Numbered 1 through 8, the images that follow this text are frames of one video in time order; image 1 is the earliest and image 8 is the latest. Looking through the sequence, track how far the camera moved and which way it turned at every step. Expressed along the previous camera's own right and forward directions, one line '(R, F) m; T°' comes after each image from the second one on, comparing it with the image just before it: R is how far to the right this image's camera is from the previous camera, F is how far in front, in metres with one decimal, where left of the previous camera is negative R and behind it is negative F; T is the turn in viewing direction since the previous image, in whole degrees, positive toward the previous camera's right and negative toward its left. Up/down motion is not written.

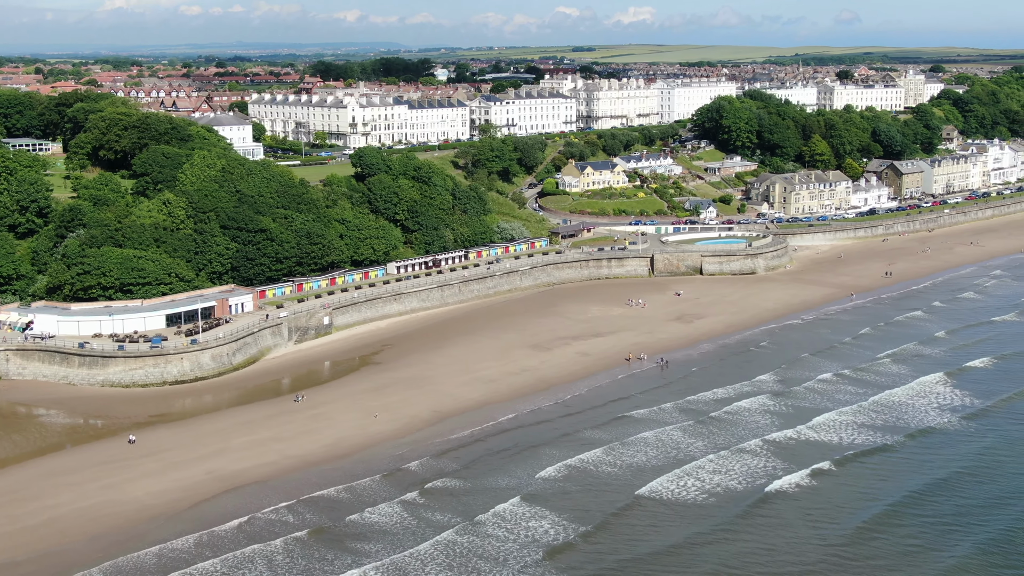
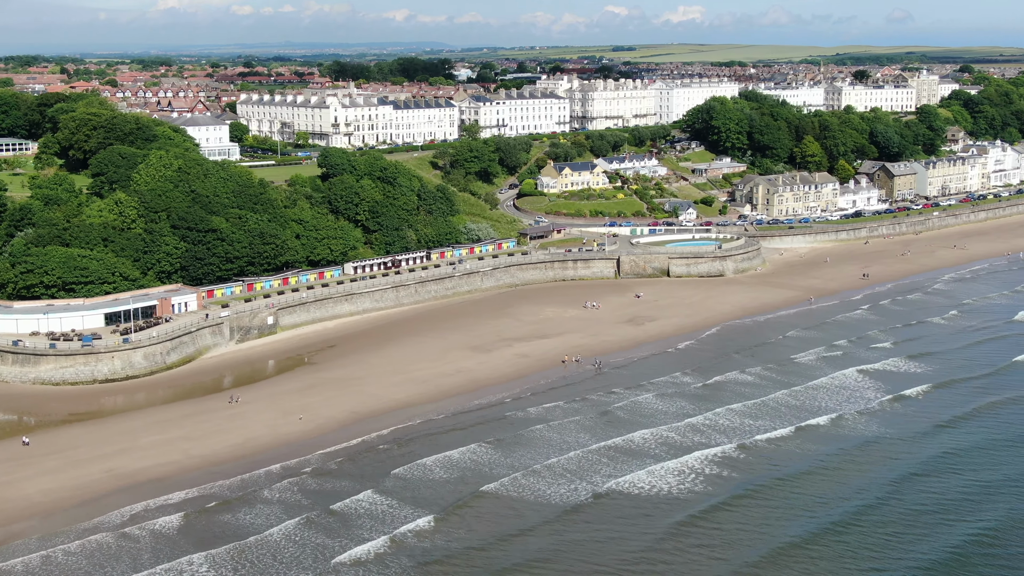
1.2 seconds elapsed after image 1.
(+2.3, 0.0) m; -2°
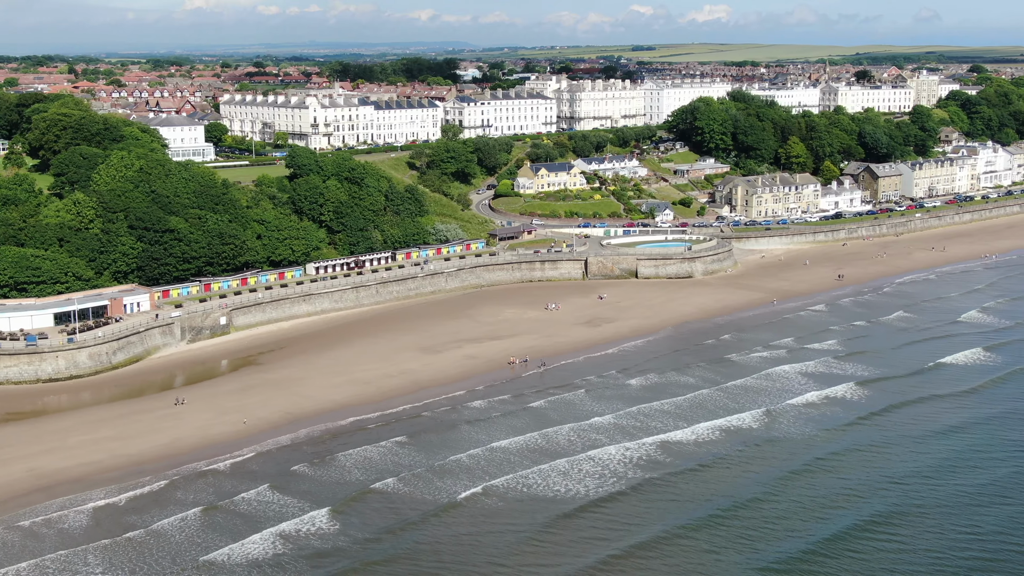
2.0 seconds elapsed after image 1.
(+1.6, 0.0) m; -1°
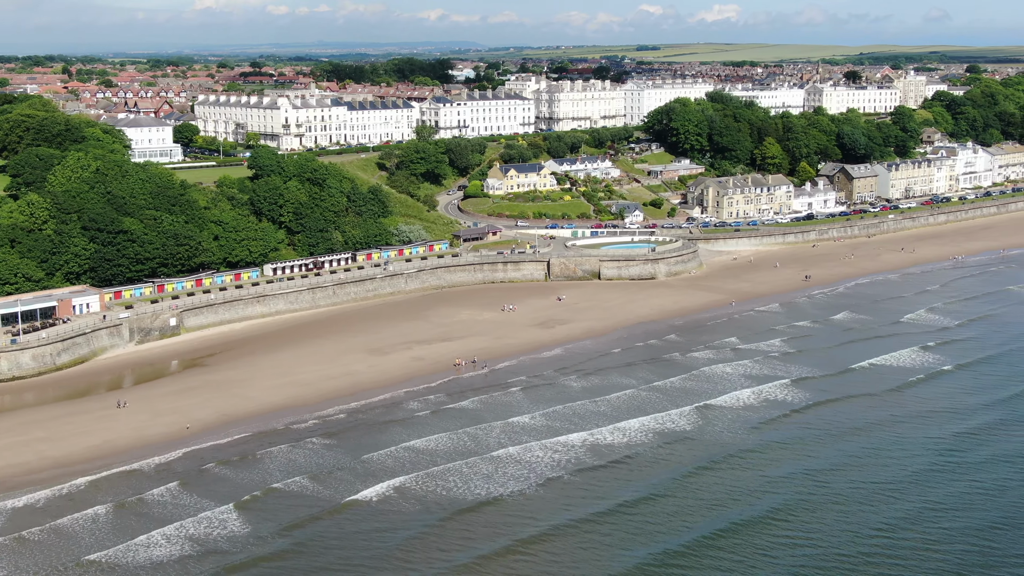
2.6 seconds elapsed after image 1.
(+1.3, 0.0) m; 0°
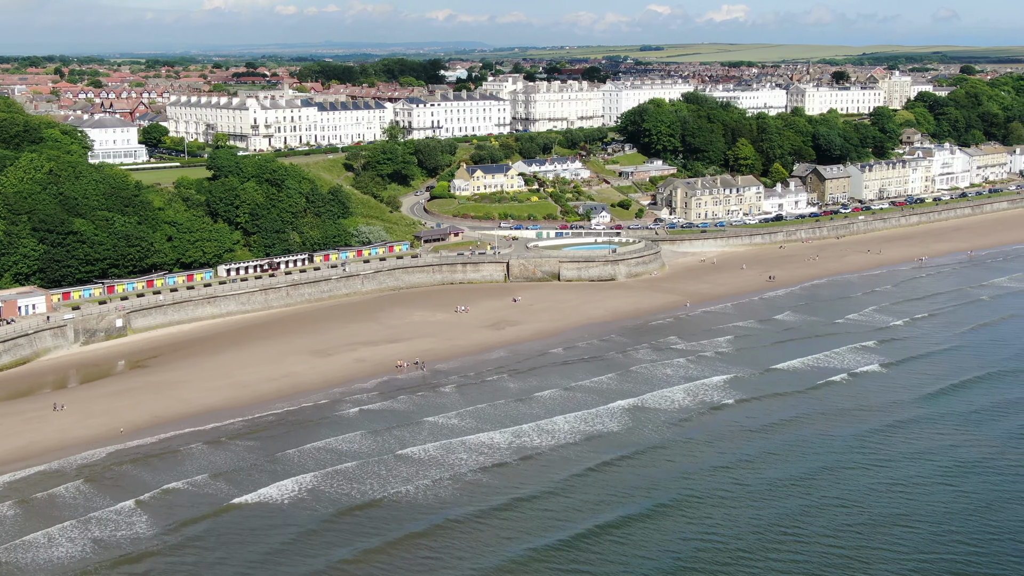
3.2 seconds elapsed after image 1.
(+1.4, 0.0) m; 0°
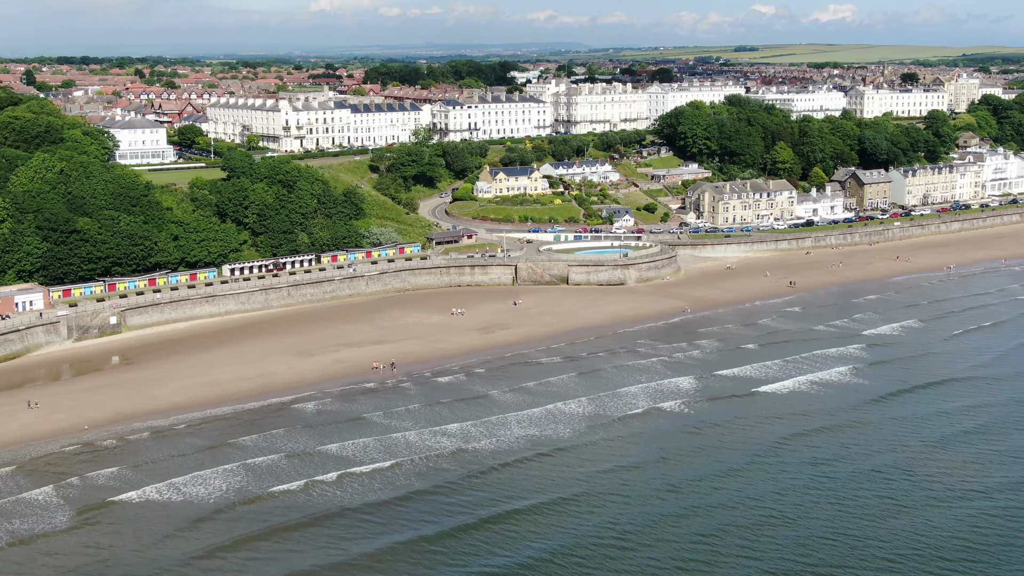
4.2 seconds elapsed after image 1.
(+2.6, +0.1) m; -4°
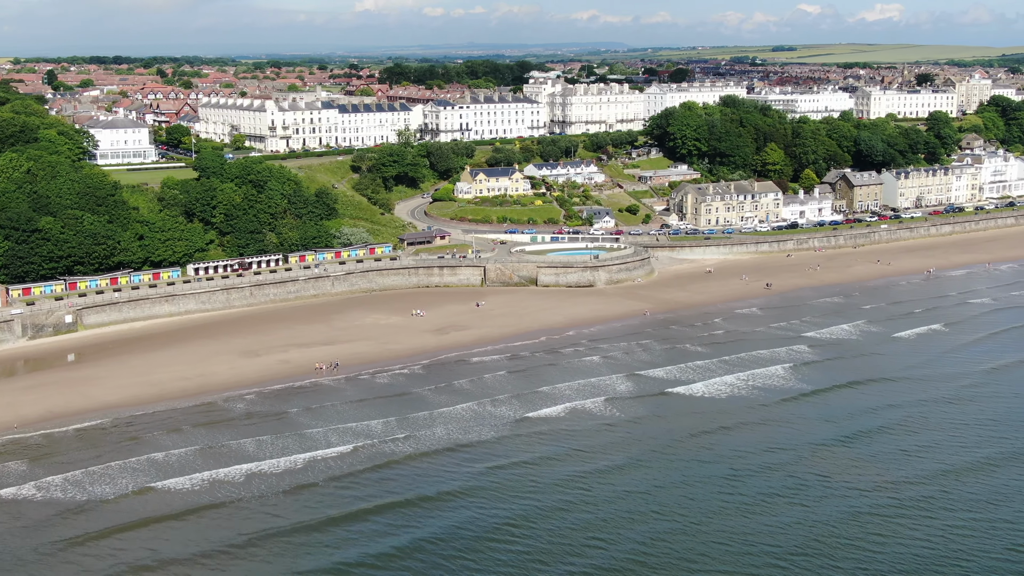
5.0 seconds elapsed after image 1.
(+2.1, +0.1) m; -2°
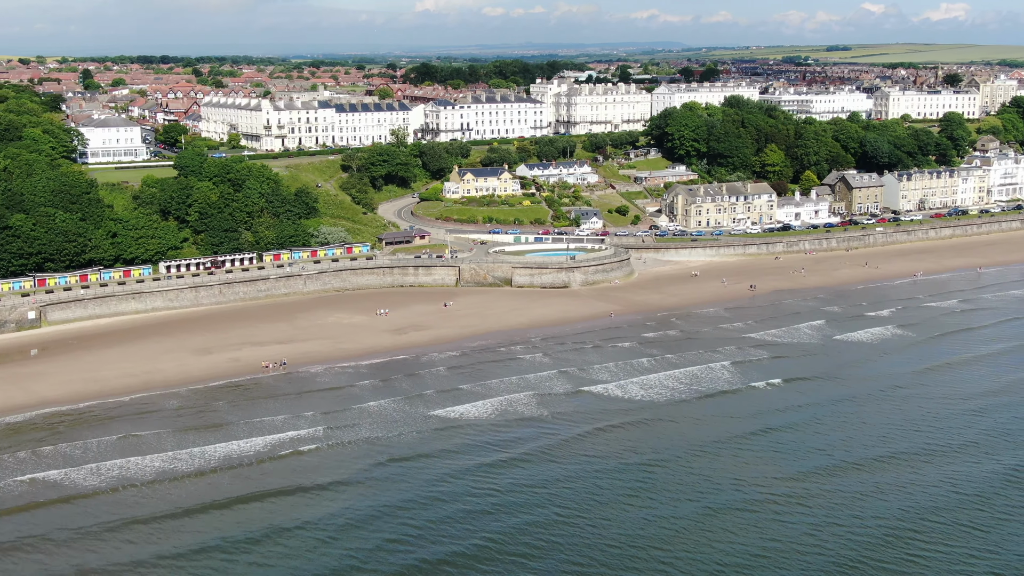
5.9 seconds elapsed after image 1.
(+2.3, +0.1) m; -2°
